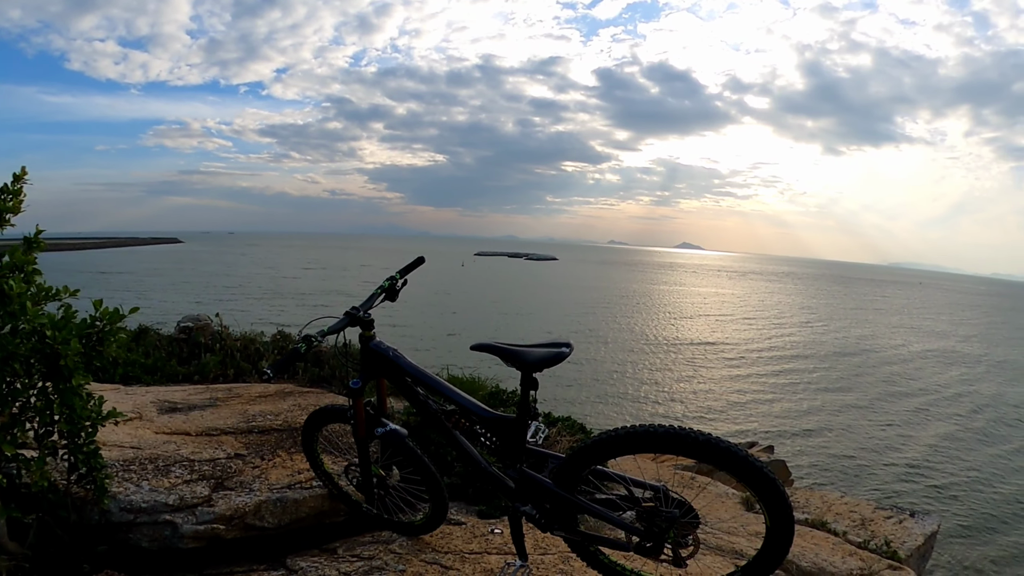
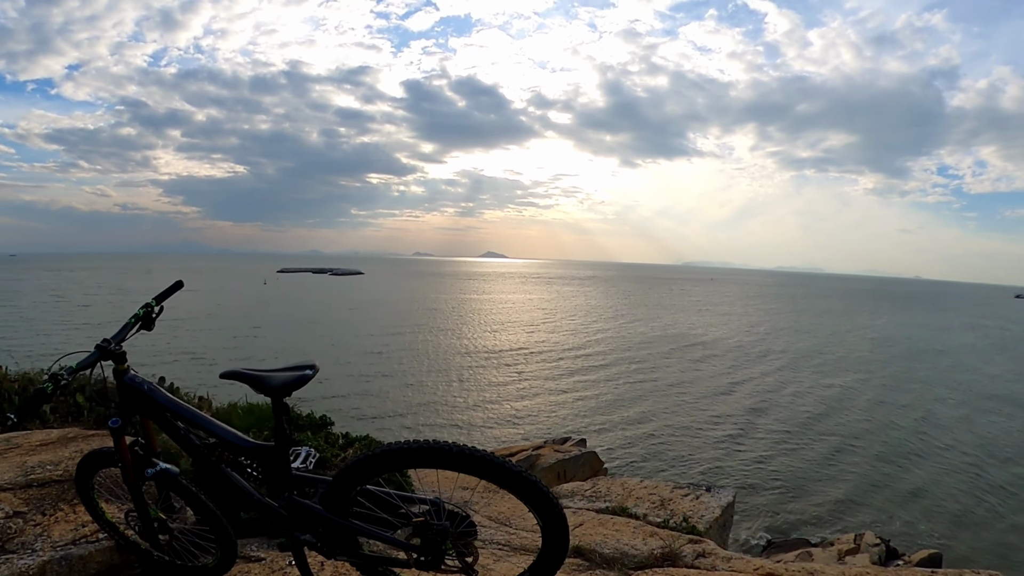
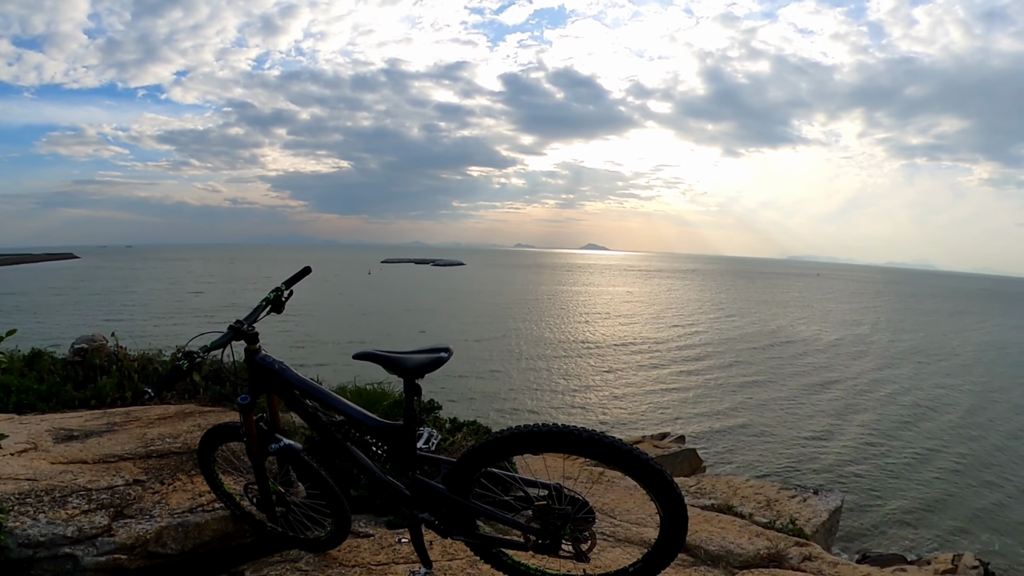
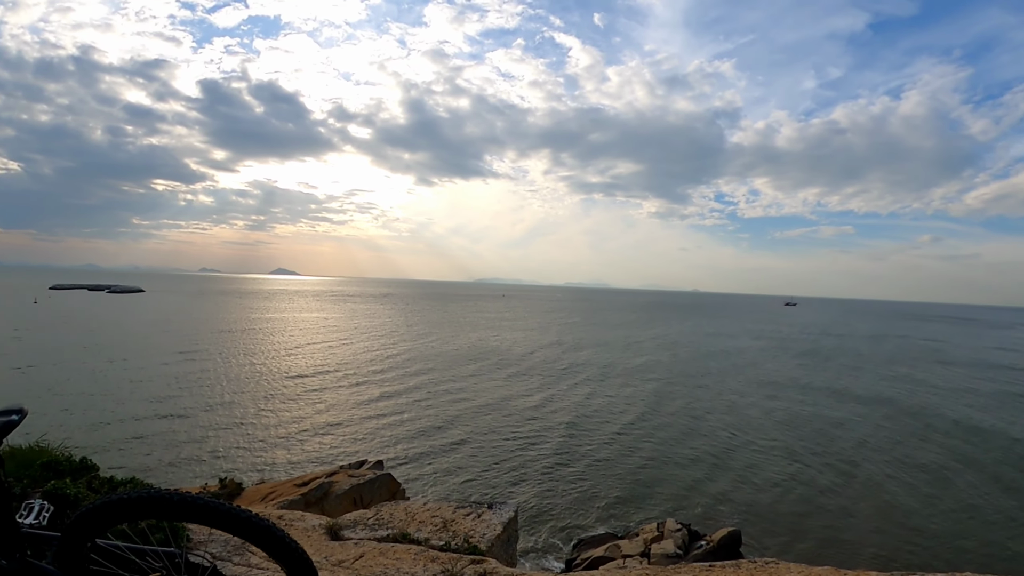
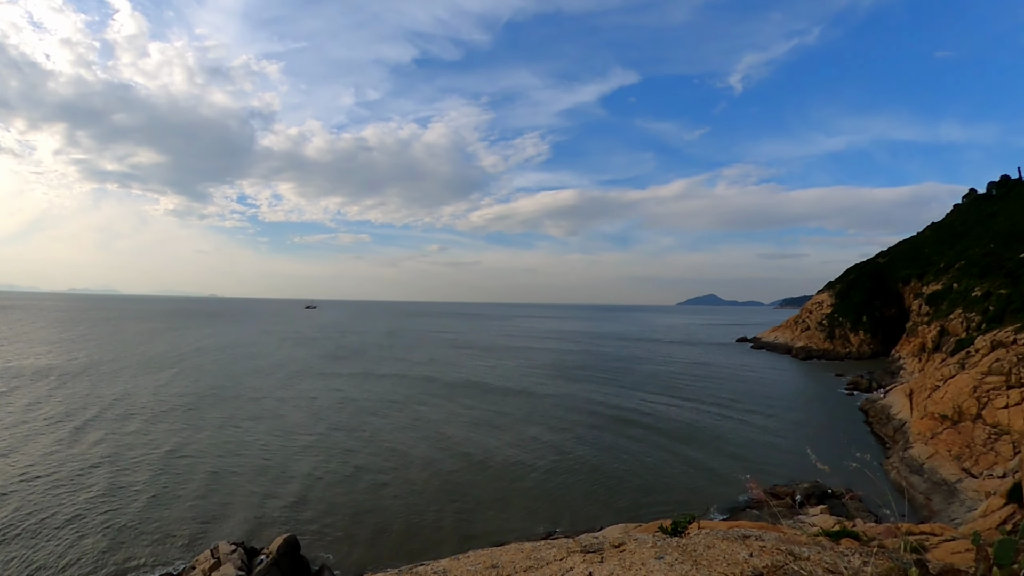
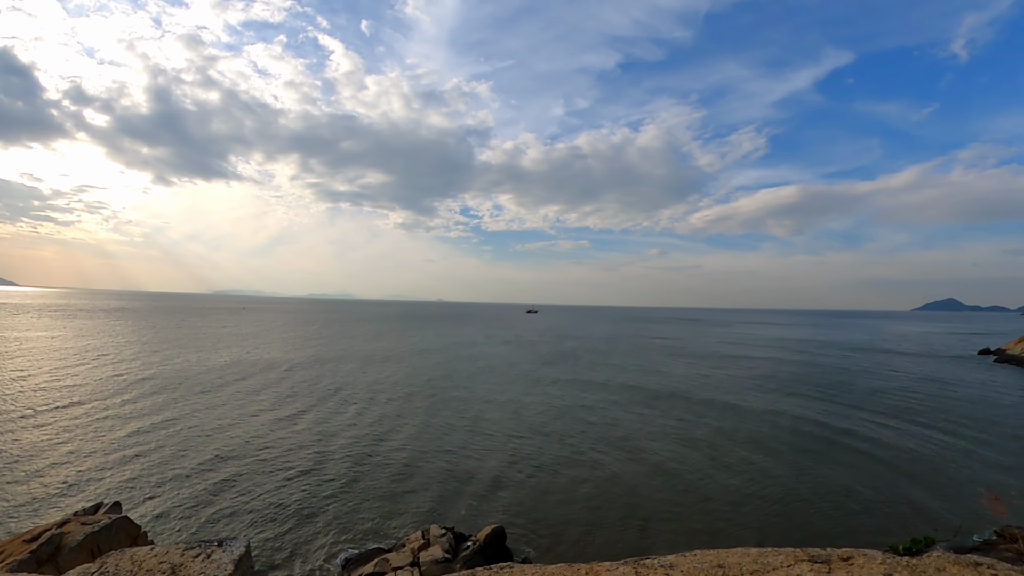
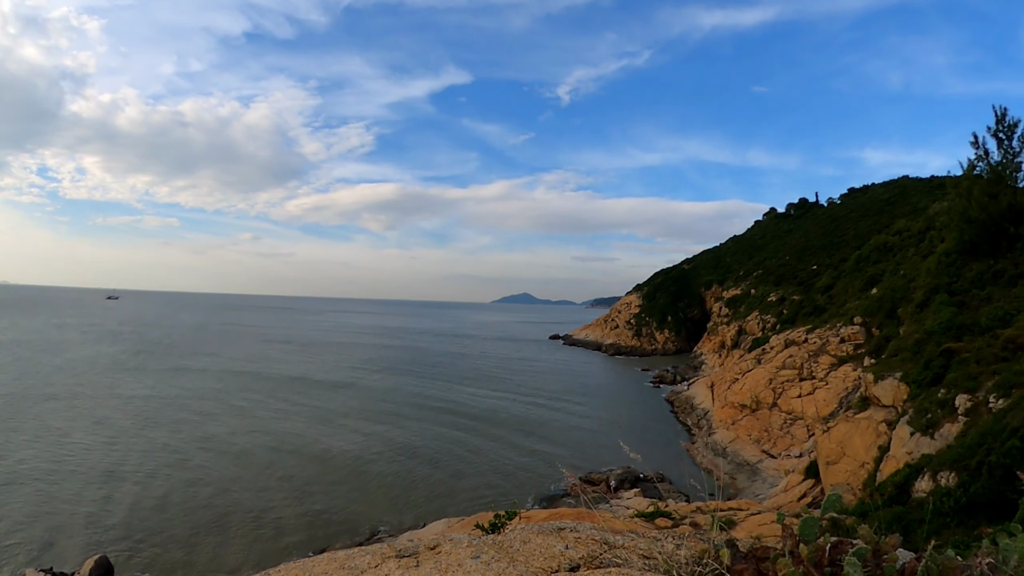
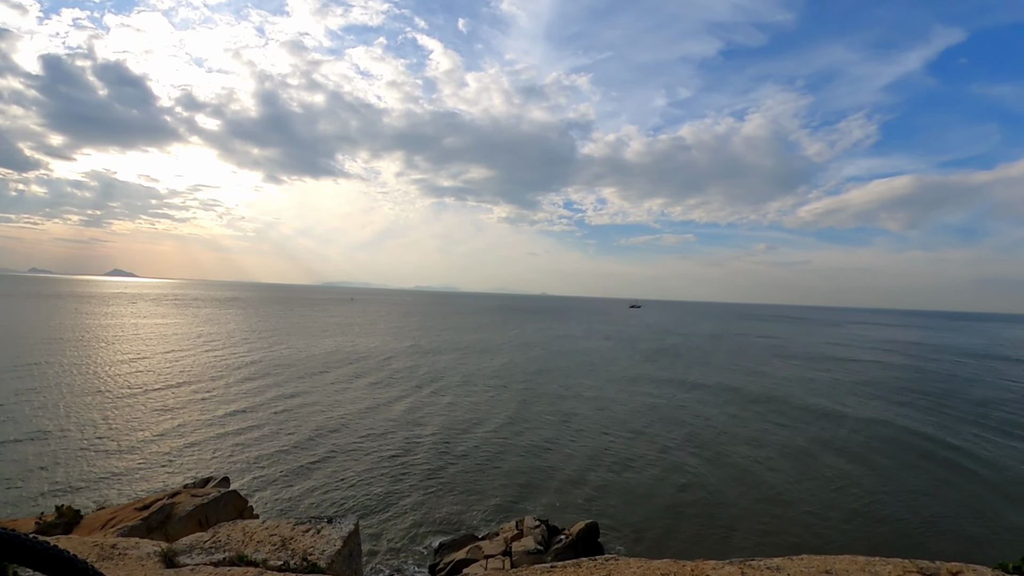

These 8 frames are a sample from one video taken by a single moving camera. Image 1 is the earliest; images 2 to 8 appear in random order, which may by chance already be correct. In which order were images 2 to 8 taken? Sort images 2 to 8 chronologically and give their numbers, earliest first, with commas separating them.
3, 2, 4, 8, 6, 5, 7
